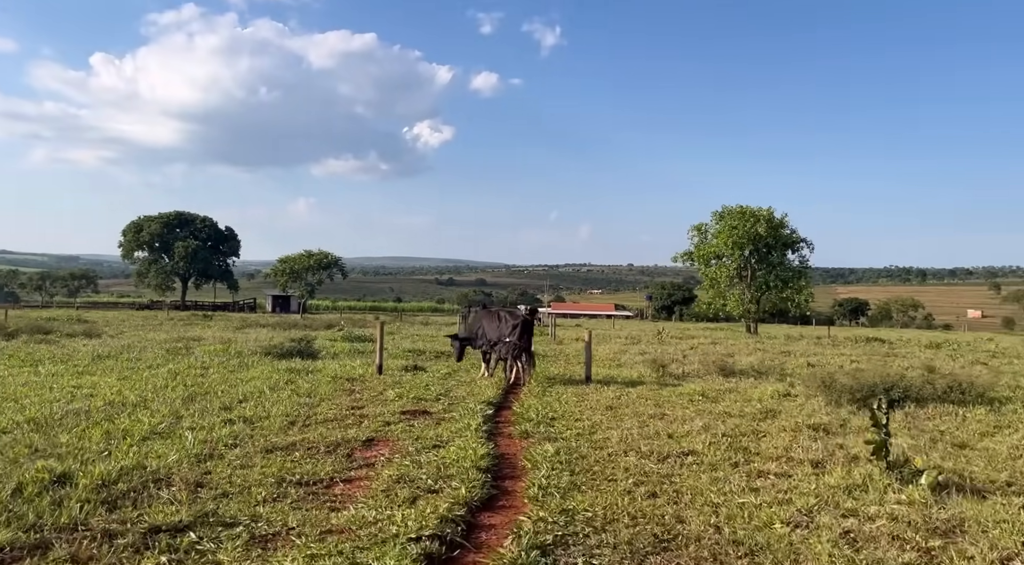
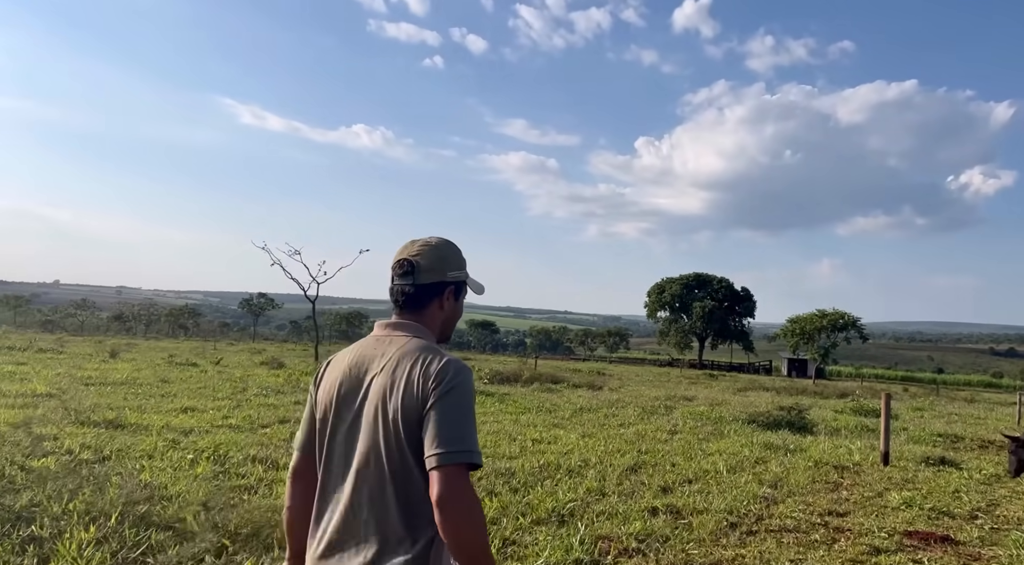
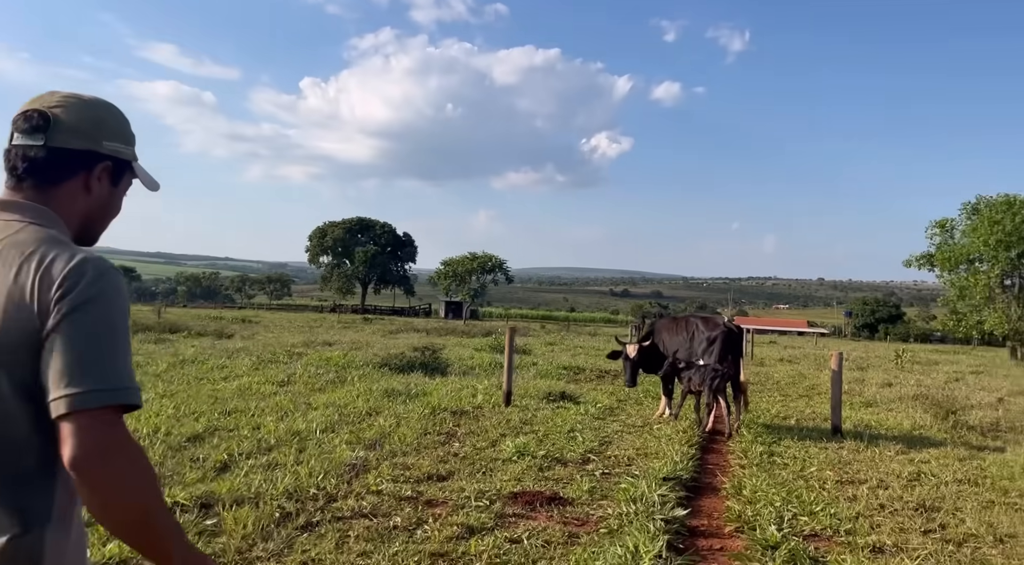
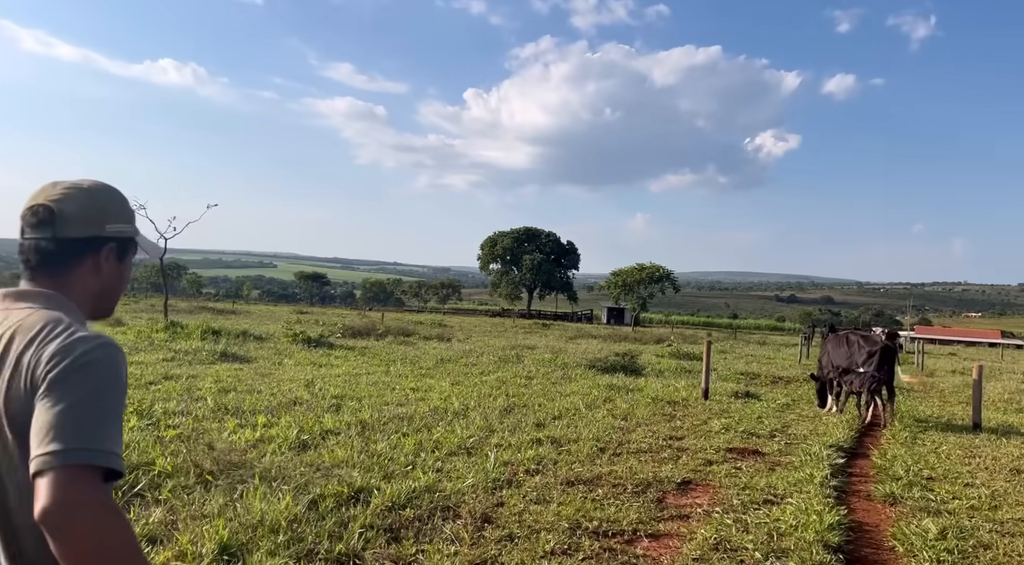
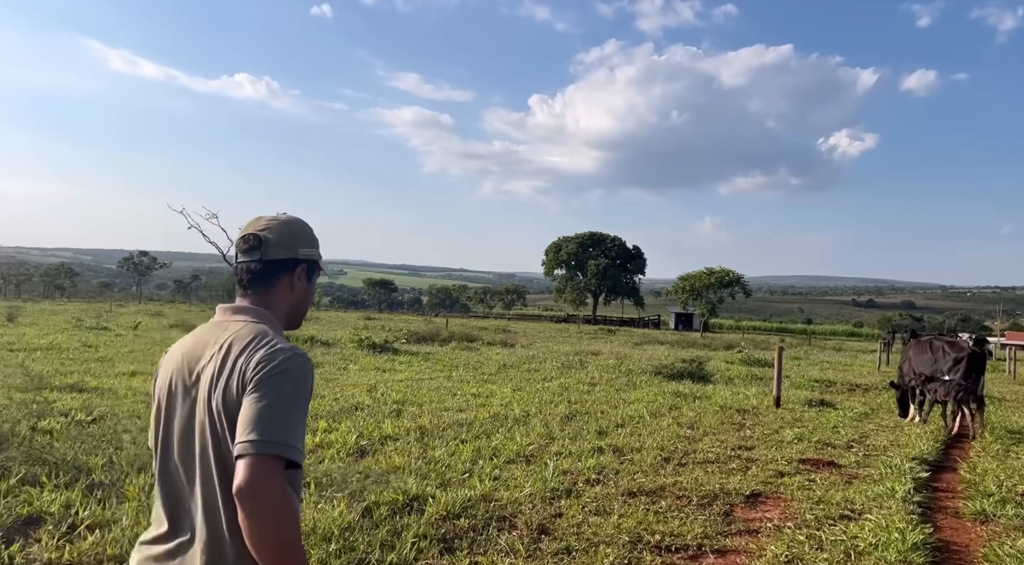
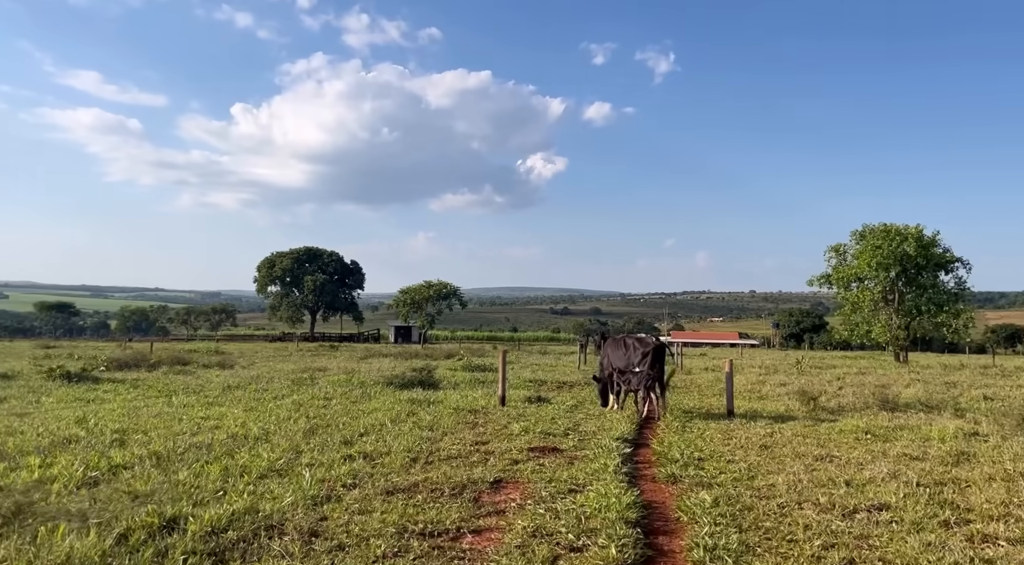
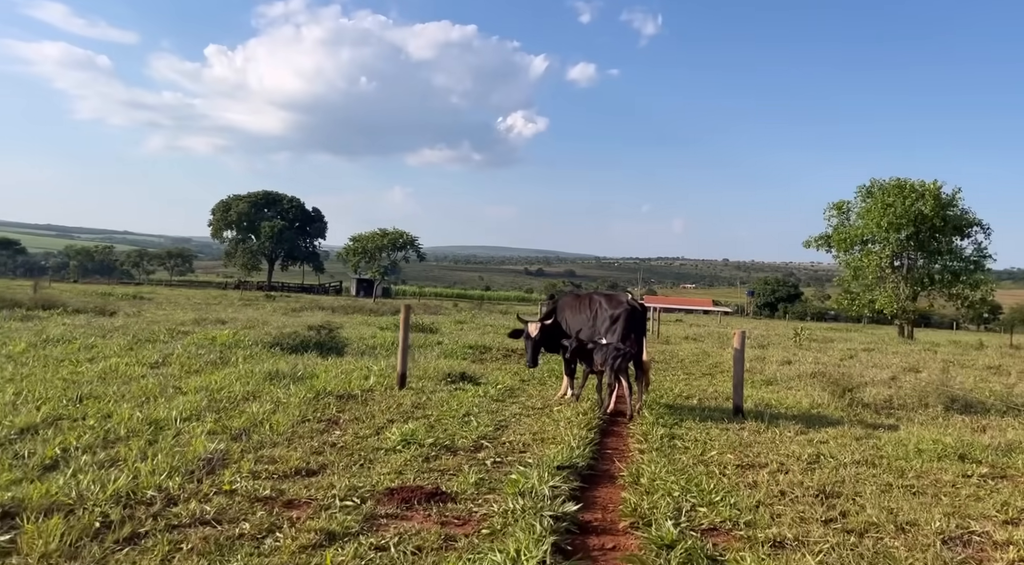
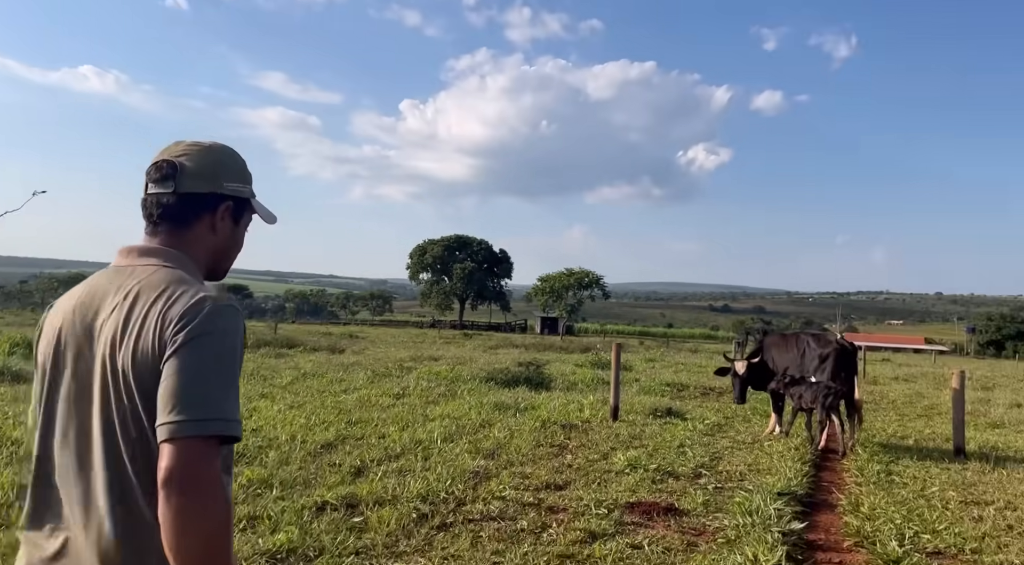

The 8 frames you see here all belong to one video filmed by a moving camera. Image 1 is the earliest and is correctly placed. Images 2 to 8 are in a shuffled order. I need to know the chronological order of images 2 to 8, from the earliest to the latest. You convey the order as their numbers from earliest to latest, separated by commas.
6, 4, 5, 2, 8, 3, 7
